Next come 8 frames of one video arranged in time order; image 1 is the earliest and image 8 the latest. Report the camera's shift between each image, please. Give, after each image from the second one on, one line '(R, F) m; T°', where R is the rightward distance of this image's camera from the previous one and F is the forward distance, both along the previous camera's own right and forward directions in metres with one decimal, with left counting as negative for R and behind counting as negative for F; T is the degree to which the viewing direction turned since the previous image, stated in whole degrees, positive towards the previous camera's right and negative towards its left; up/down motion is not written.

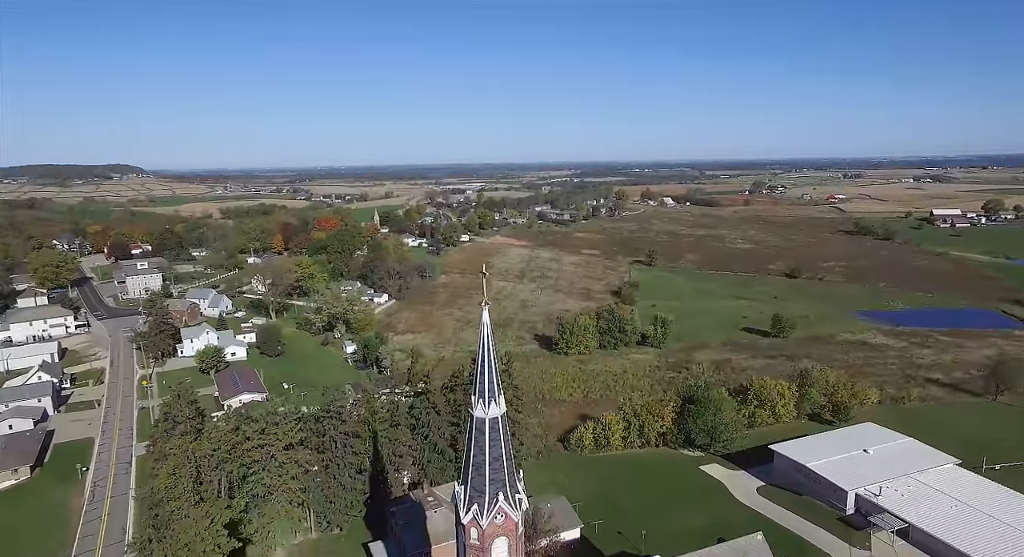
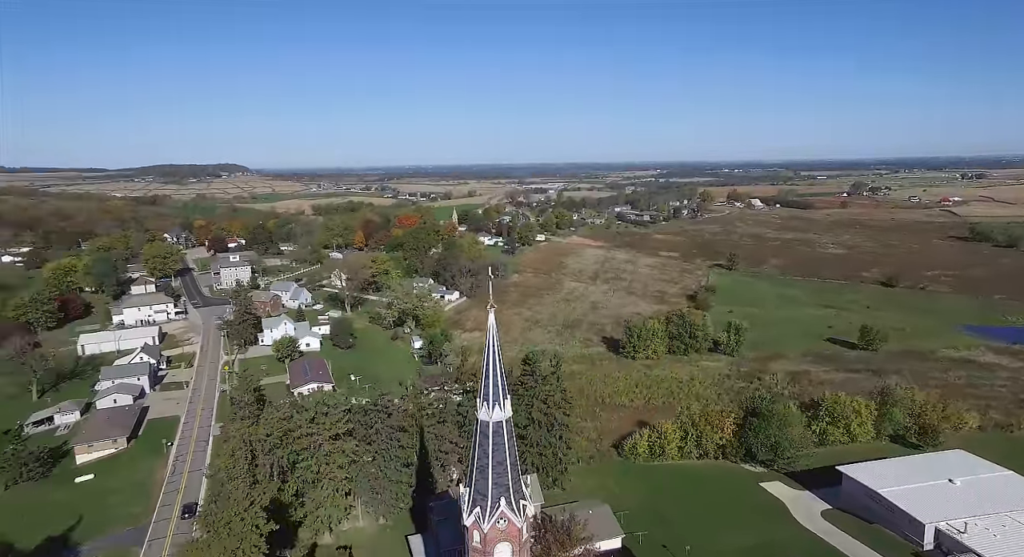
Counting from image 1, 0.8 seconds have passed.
(+3.7, -0.2) m; -9°
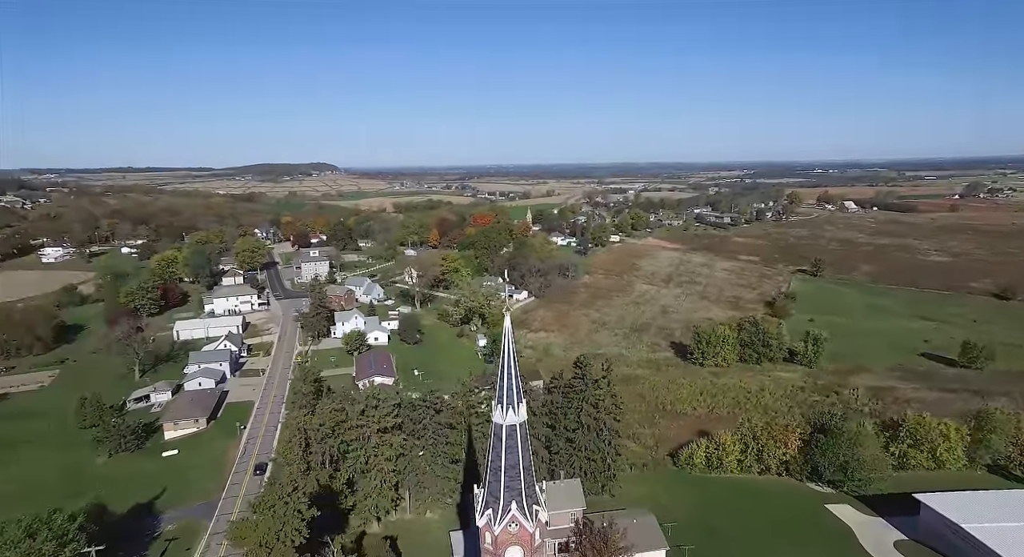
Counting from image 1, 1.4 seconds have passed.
(+3.1, +0.1) m; -8°
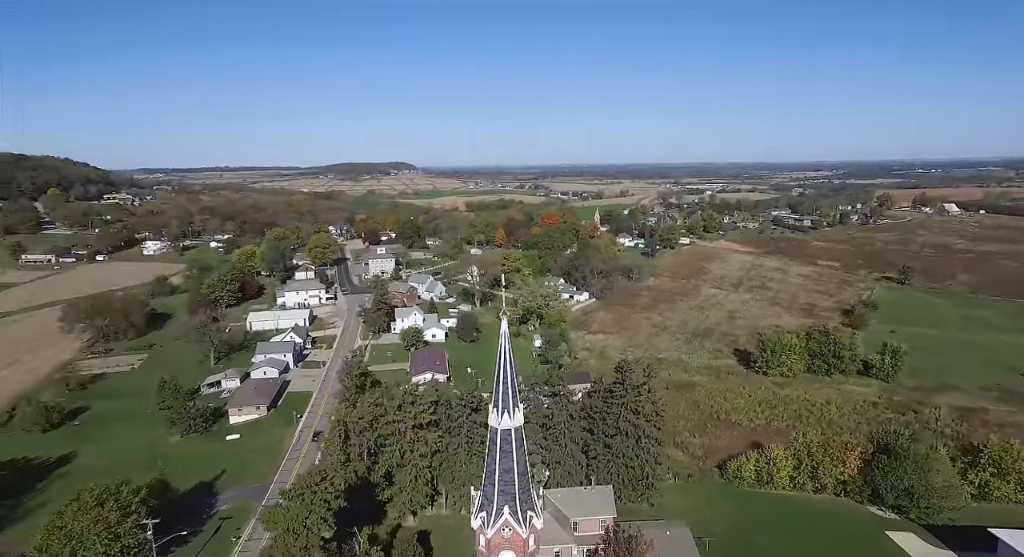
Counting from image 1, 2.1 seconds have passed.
(+3.9, +0.3) m; -8°
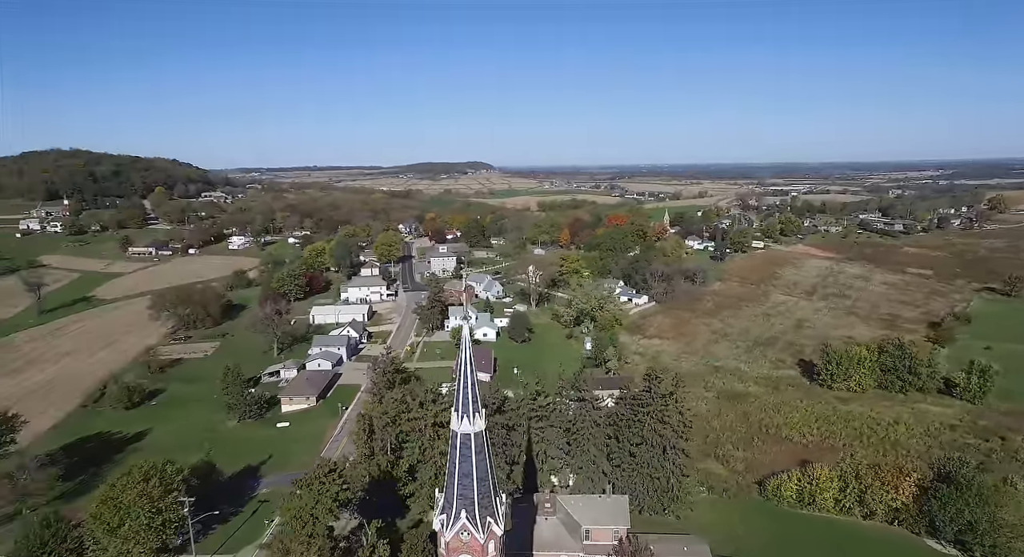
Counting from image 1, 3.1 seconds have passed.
(+5.7, +0.8) m; -10°
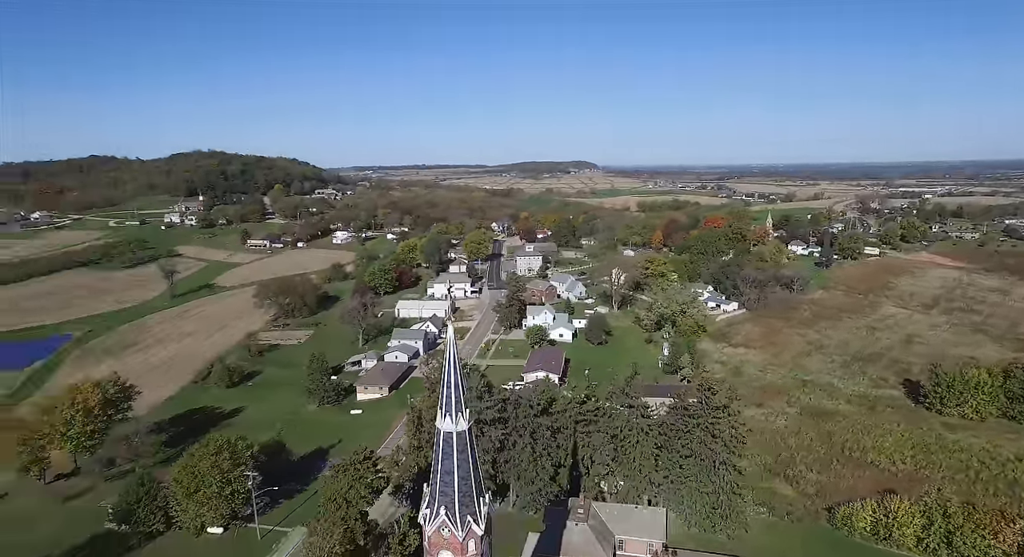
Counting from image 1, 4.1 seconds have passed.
(+5.6, +1.2) m; -12°
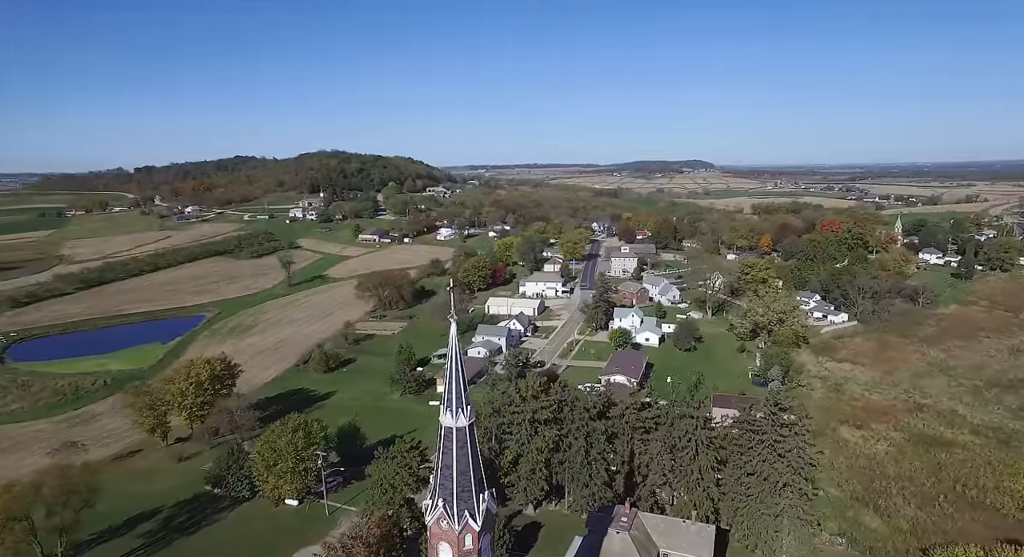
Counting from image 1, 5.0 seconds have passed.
(+5.0, +1.5) m; -12°
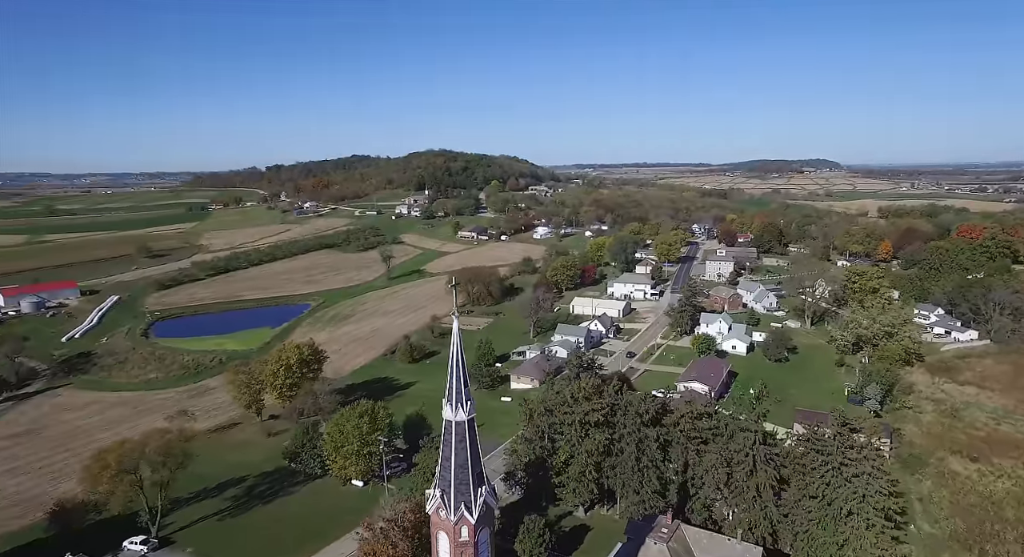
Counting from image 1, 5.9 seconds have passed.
(+4.8, +2.1) m; -12°
